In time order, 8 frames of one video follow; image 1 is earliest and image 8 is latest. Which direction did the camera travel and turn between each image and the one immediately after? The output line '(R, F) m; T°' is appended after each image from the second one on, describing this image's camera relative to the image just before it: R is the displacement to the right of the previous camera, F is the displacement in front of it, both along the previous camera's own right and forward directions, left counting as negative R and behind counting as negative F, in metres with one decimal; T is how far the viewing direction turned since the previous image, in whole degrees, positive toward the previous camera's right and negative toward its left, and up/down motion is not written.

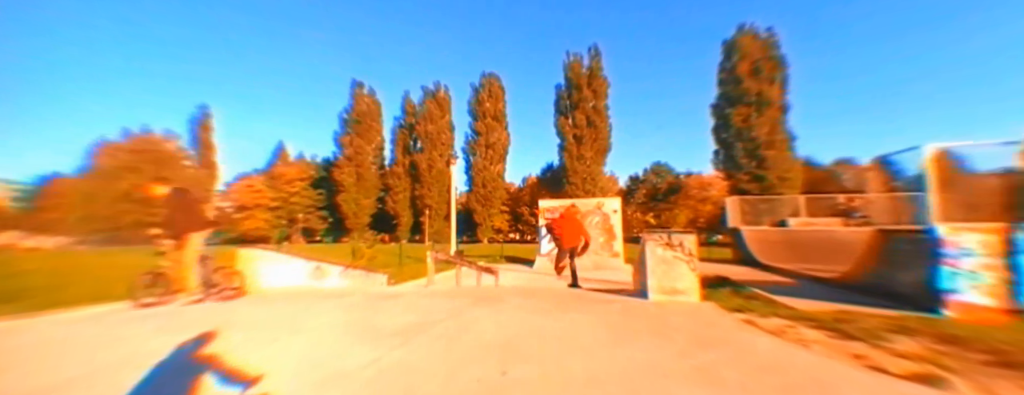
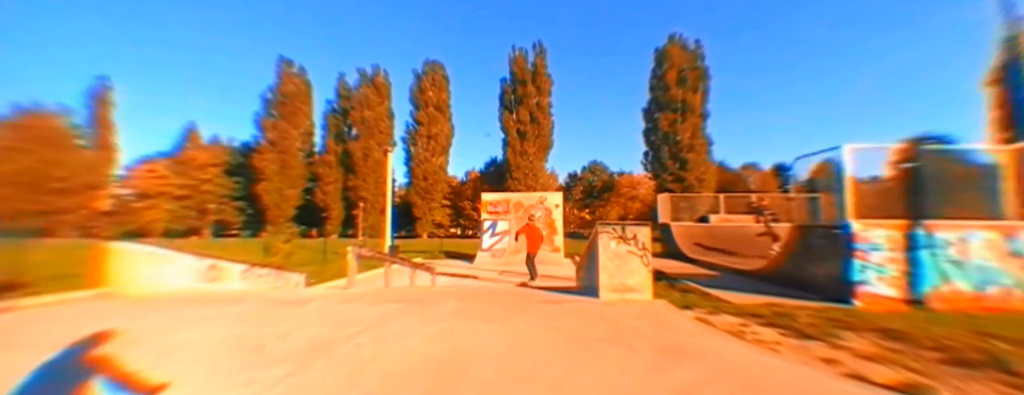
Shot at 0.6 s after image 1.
(+0.1, +0.9) m; +10°
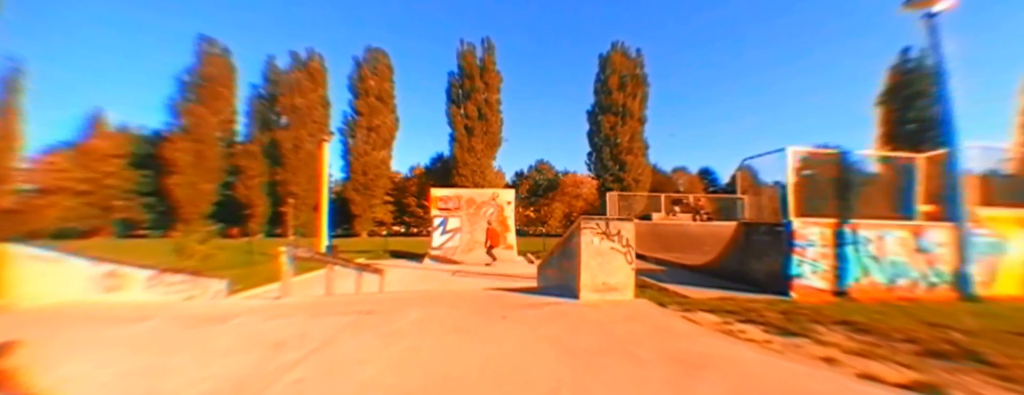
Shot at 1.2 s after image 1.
(-0.4, +0.6) m; +9°
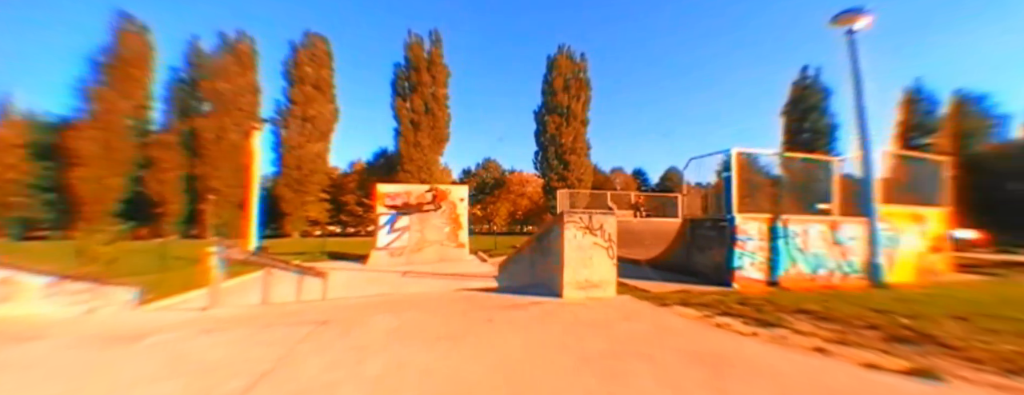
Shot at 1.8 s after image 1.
(-0.5, +0.4) m; +9°
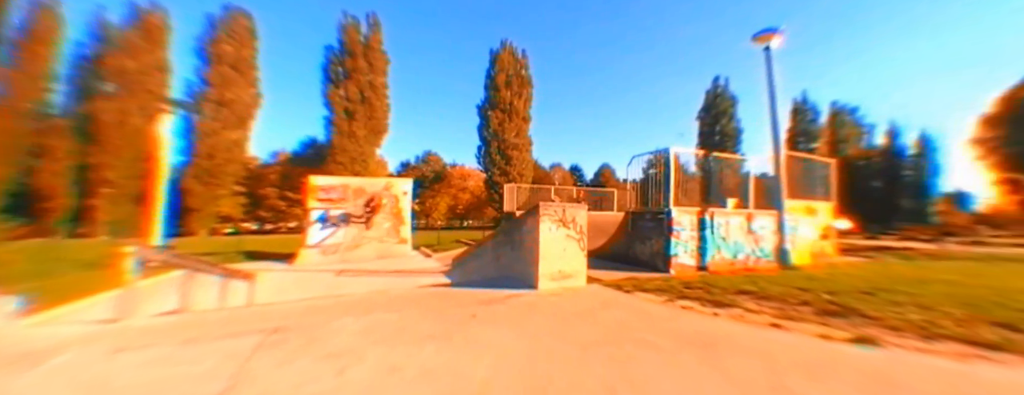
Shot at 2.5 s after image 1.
(-0.5, +0.2) m; +10°
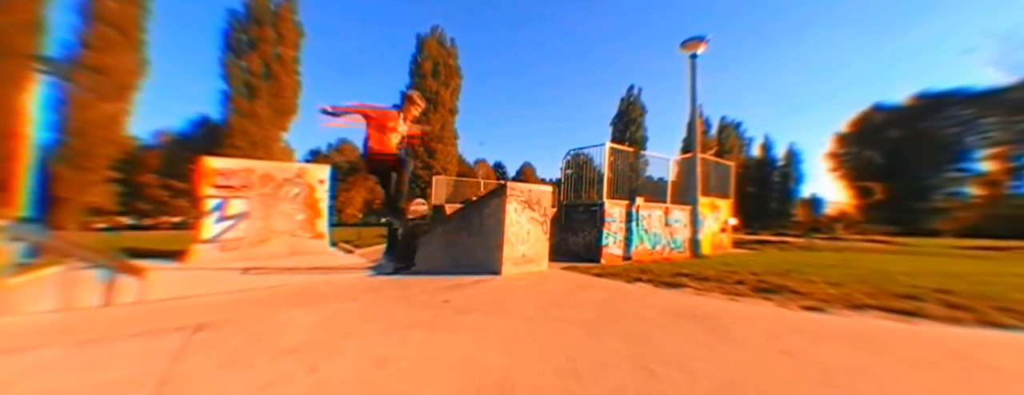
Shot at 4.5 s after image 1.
(-0.6, +0.2) m; +13°
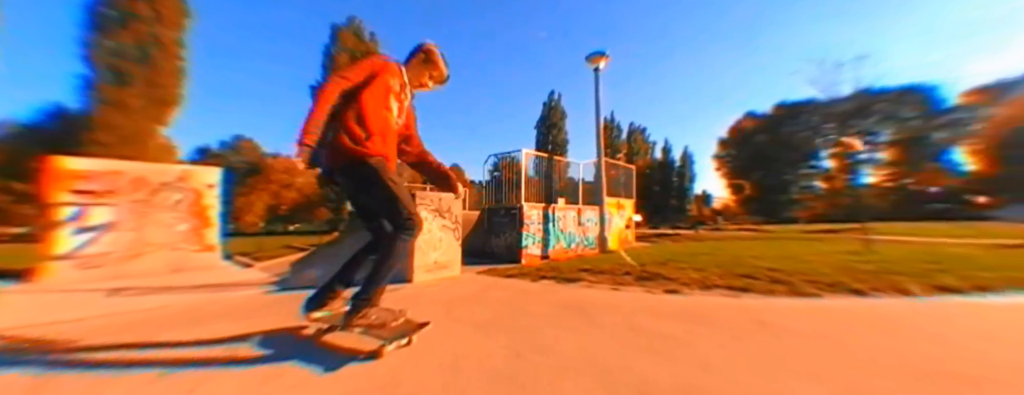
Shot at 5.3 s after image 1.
(+0.3, -0.2) m; +12°
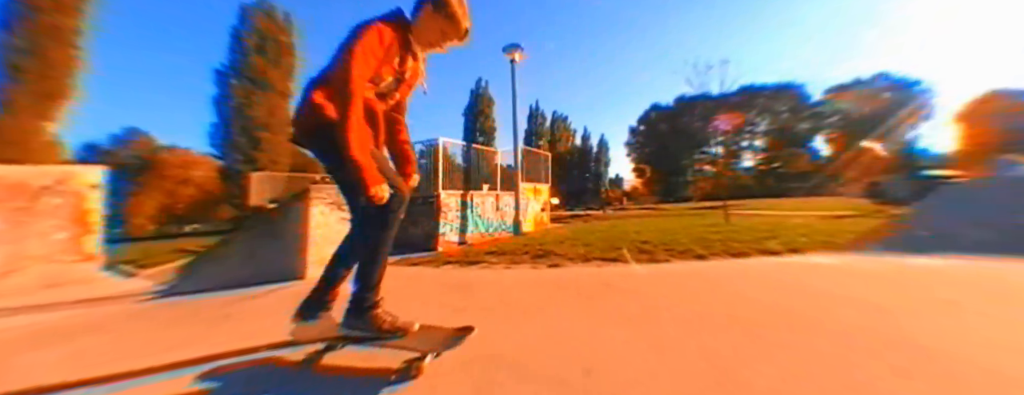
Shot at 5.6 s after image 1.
(+0.5, -0.6) m; +11°
